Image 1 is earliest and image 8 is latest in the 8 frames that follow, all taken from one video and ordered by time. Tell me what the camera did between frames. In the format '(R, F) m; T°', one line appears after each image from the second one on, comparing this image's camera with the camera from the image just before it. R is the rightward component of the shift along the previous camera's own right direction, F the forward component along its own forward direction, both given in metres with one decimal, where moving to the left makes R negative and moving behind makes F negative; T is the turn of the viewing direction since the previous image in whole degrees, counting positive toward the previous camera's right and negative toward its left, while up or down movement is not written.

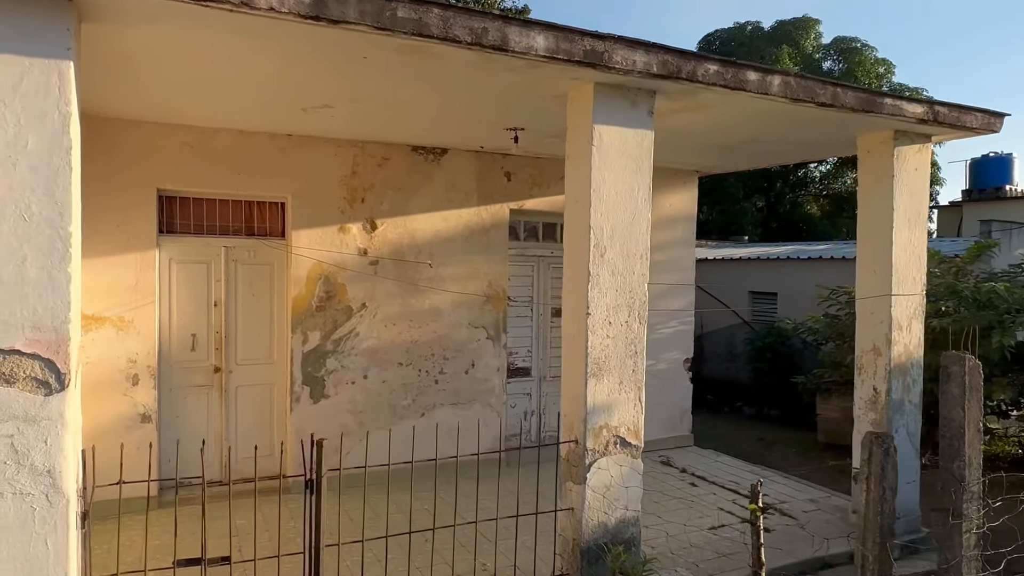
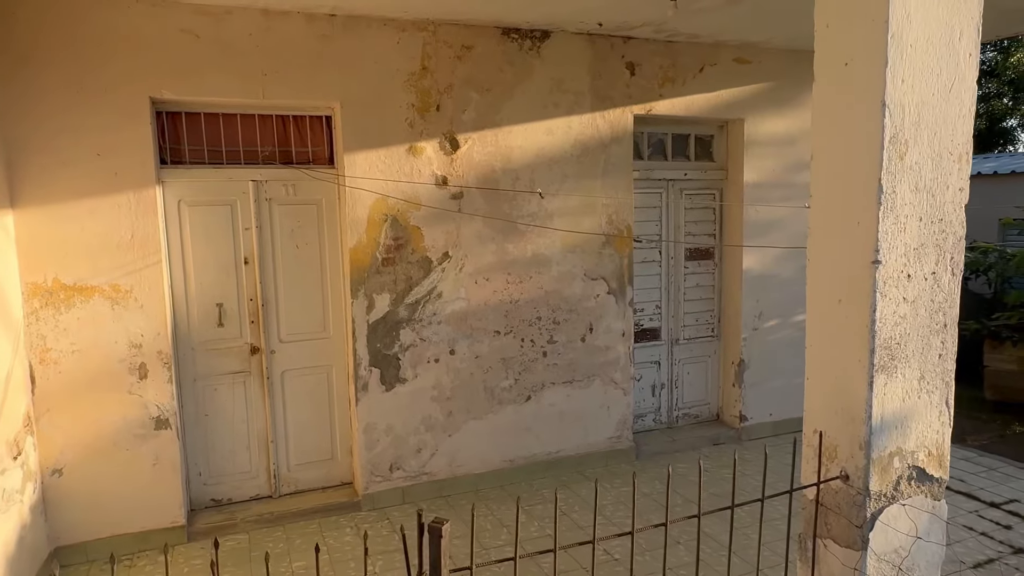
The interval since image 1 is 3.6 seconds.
(-0.6, +1.6) m; -4°
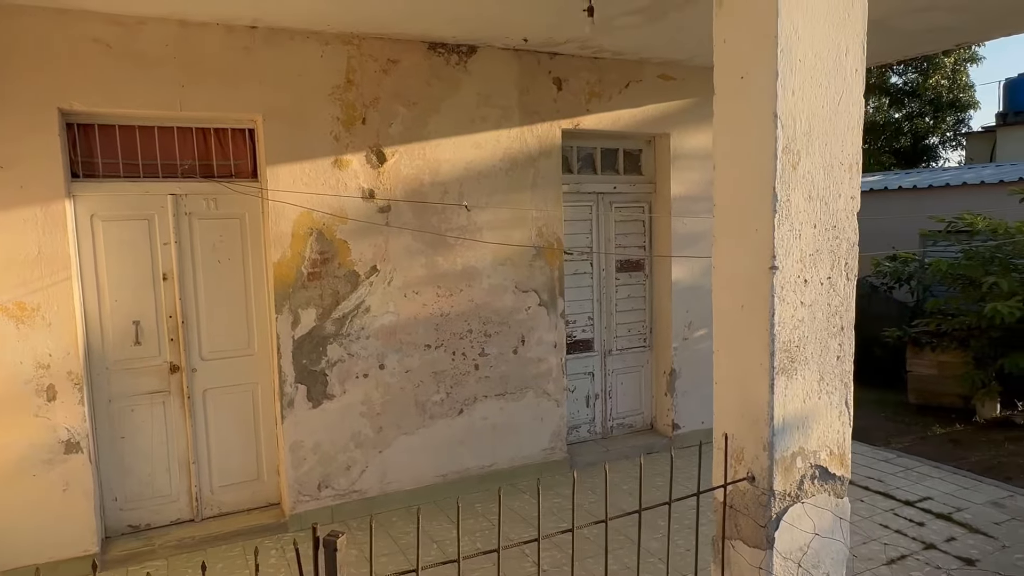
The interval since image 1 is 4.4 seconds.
(+0.1, 0.0) m; +4°
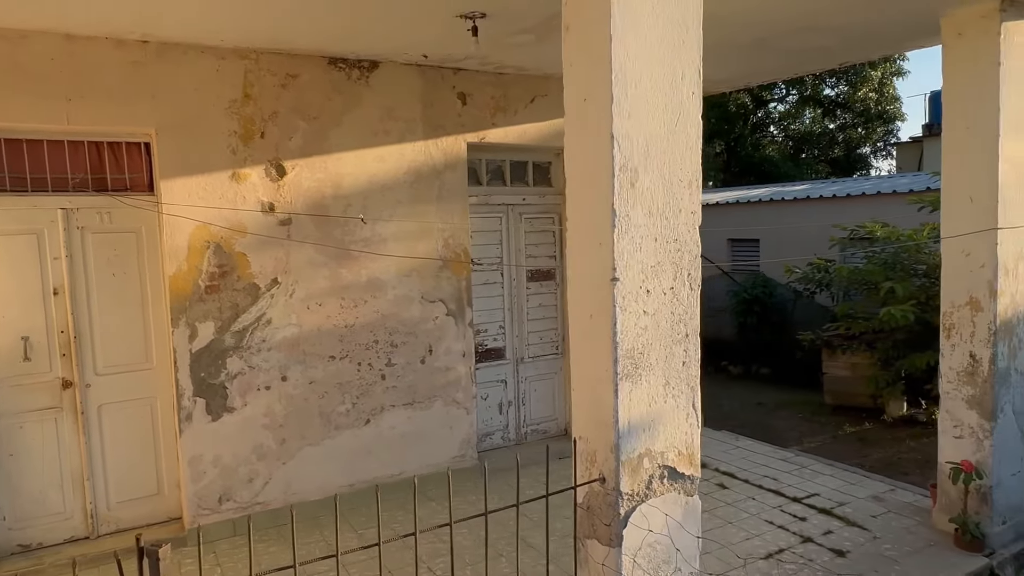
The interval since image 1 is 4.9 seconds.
(+0.3, -0.1) m; +3°
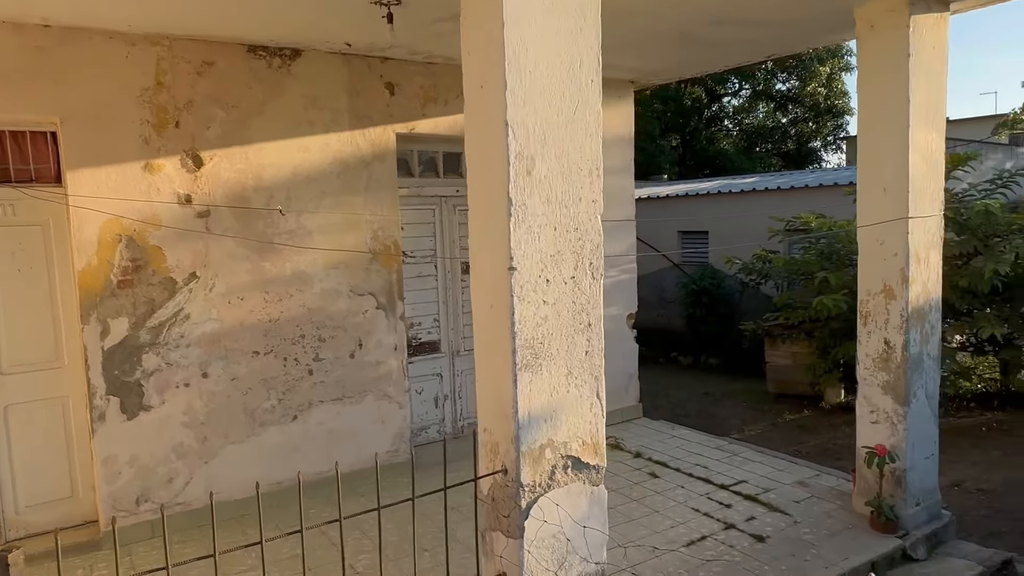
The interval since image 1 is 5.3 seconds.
(+0.2, 0.0) m; +3°
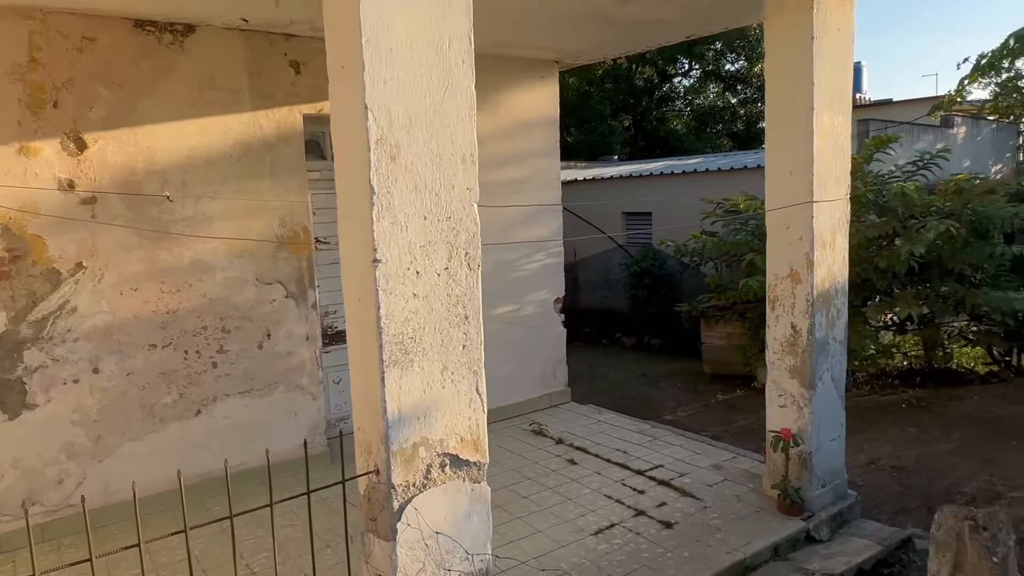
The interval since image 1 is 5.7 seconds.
(+0.3, +0.1) m; +3°
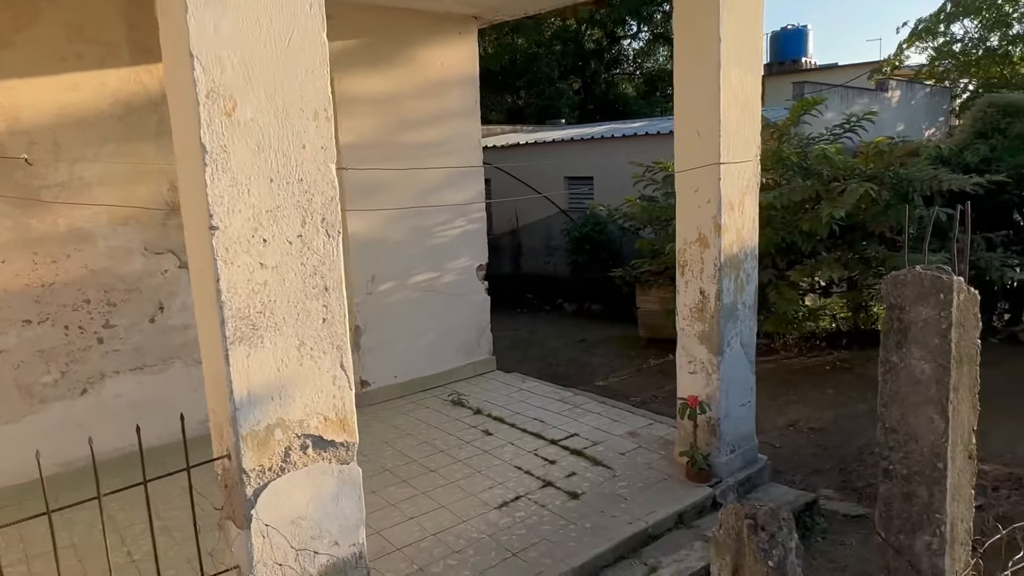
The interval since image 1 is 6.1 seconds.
(+0.3, +0.2) m; +3°
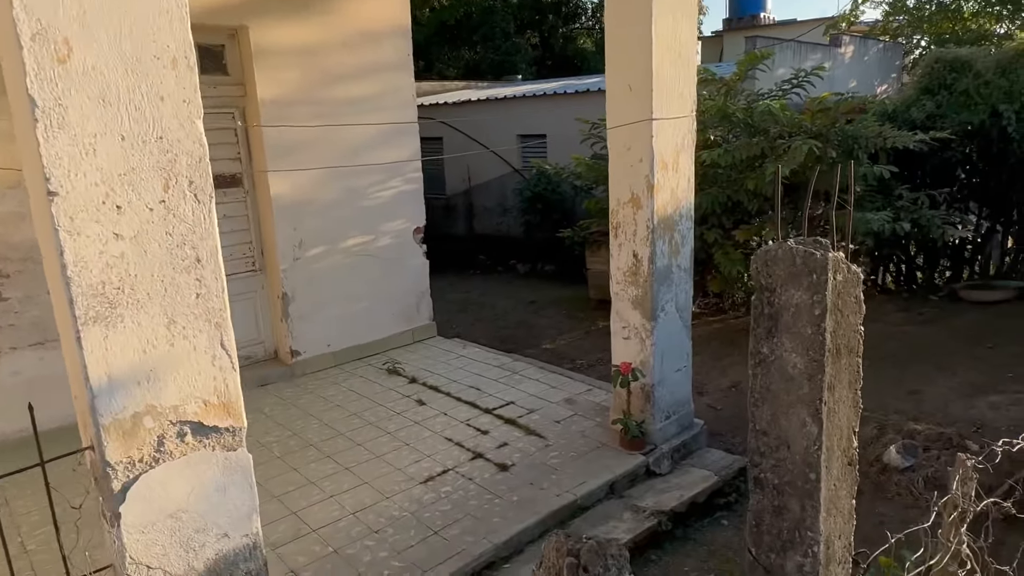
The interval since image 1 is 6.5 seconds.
(+0.2, +0.2) m; +3°
